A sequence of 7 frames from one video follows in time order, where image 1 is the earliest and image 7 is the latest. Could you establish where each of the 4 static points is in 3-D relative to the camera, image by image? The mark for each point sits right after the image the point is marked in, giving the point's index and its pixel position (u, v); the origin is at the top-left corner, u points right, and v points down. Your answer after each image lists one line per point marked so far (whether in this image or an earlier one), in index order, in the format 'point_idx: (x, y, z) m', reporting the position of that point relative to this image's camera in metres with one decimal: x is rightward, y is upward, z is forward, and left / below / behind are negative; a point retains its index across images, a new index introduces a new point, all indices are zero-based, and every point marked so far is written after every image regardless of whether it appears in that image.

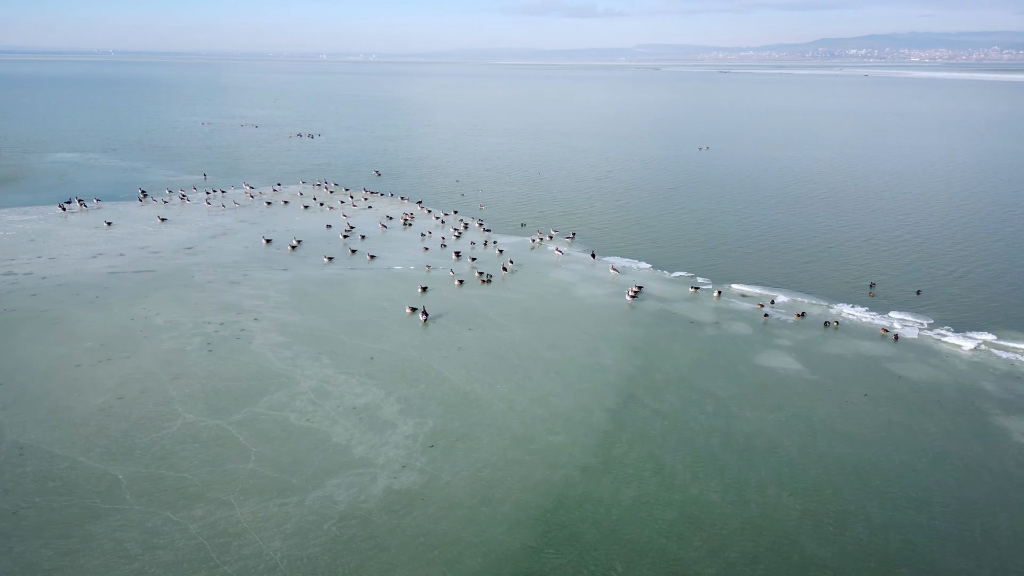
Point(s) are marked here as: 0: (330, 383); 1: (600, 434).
0: (-4.2, -2.1, +16.8) m
1: (+1.7, -2.8, +14.6) m
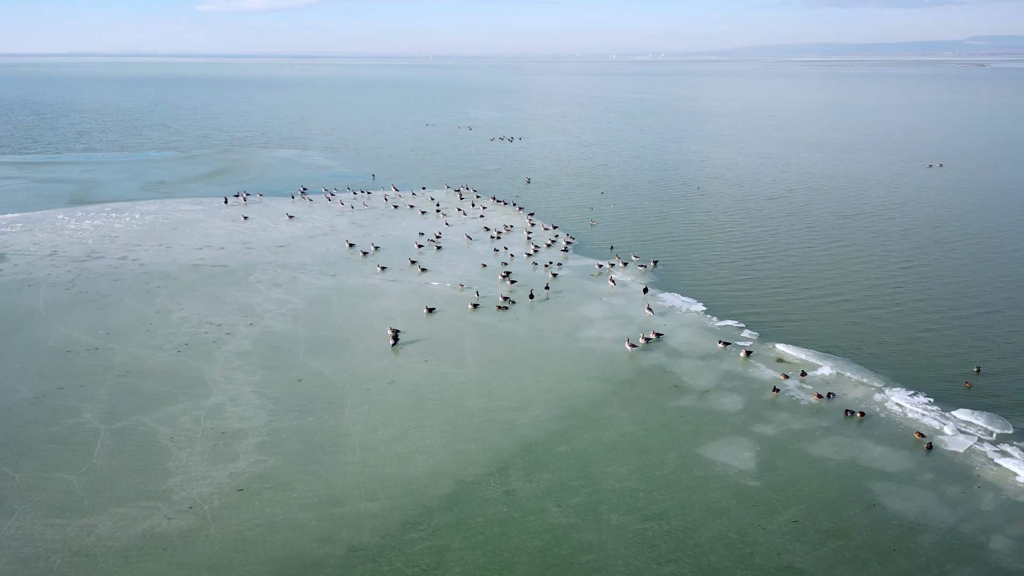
0: (-6.3, -2.5, +16.8) m
1: (-1.6, -3.7, +12.7) m
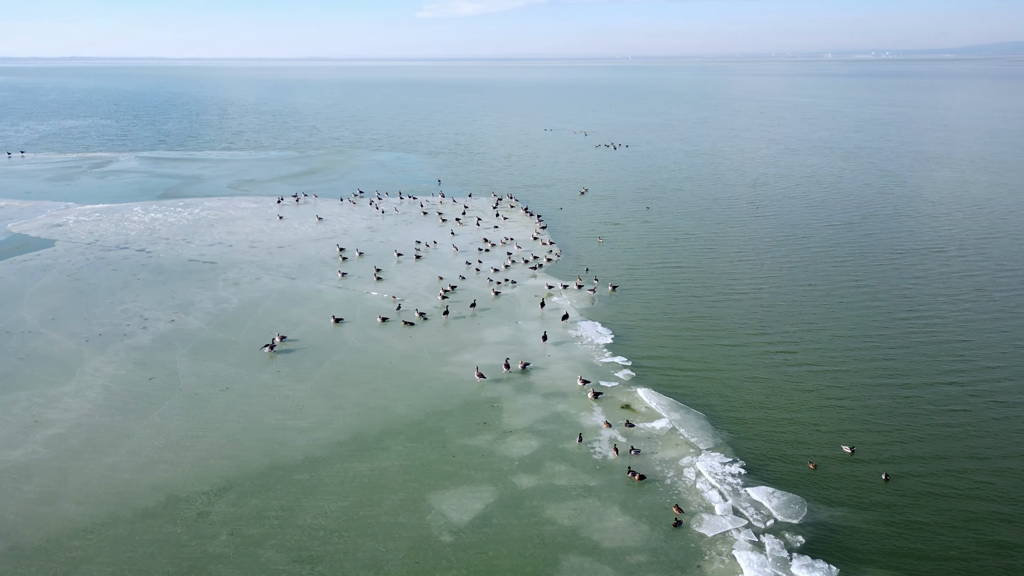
0: (-10.6, -2.5, +18.2) m
1: (-7.1, -4.0, +13.2) m
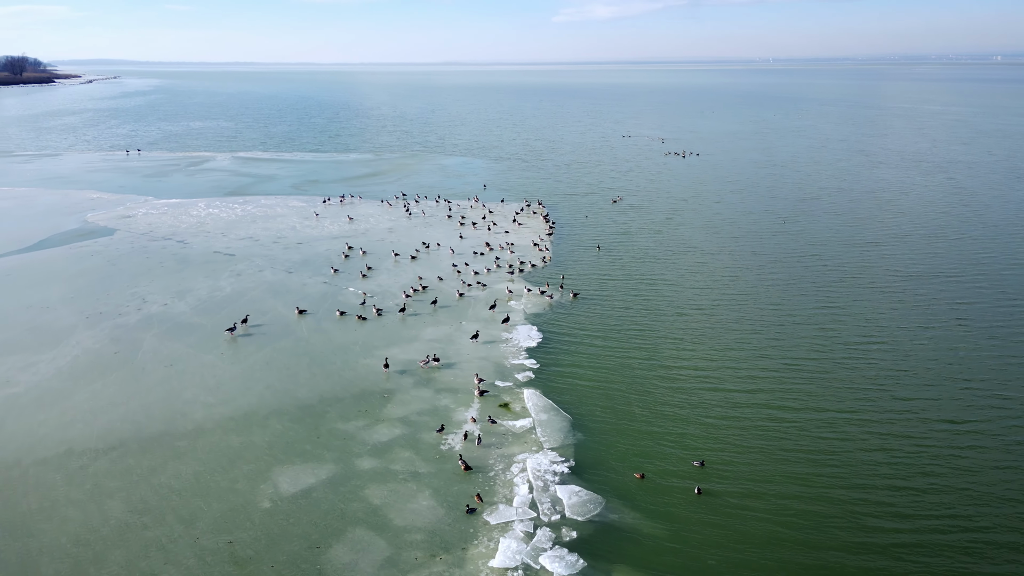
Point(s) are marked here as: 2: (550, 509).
0: (-13.1, -2.1, +21.3) m
1: (-10.5, -3.7, +15.8) m
2: (+0.7, -4.1, +14.1) m
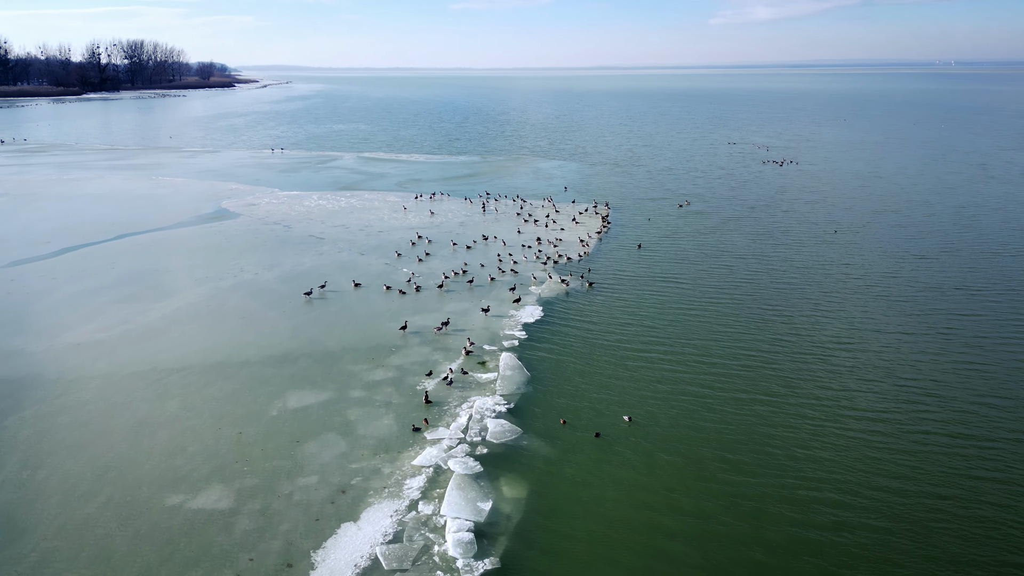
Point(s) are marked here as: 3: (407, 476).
0: (-13.0, -0.8, +27.7) m
1: (-11.6, -2.4, +21.8) m
2: (-0.8, -3.5, +18.0) m
3: (-2.3, -4.1, +16.3) m
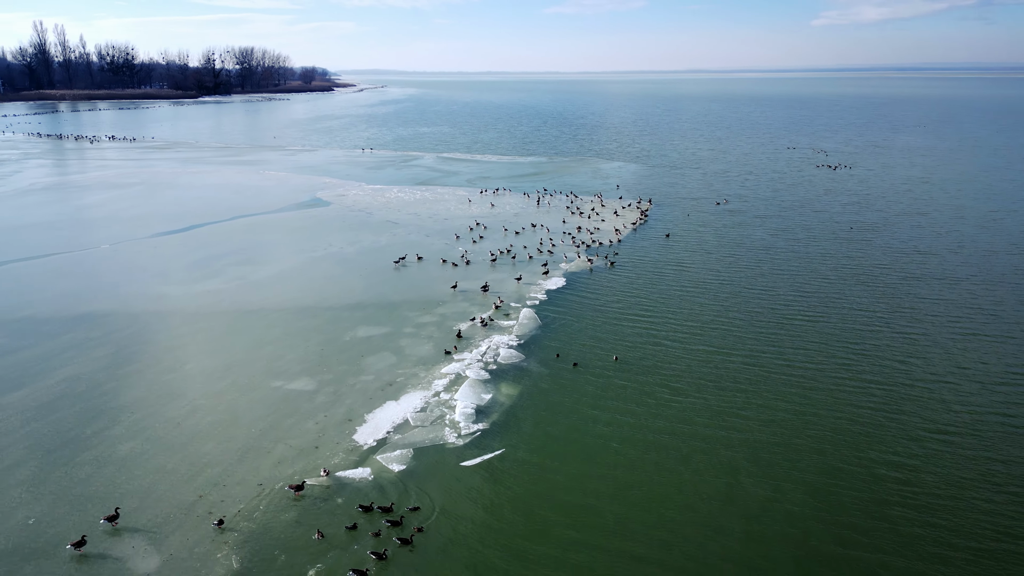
0: (-11.6, +0.8, +35.4) m
1: (-10.9, -0.8, +29.4) m
2: (-0.7, -2.3, +24.4) m
3: (-2.3, -2.7, +22.8) m
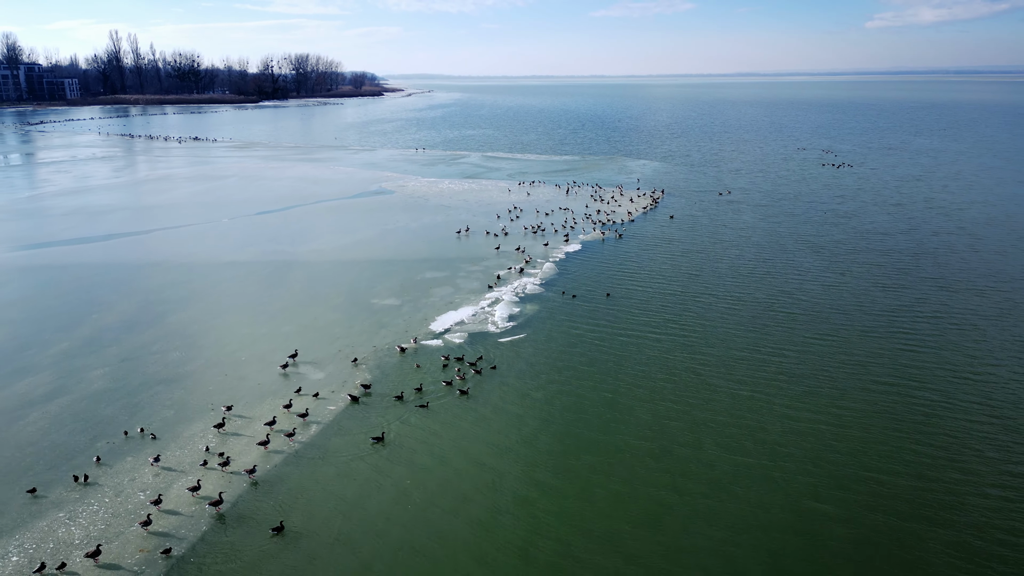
0: (-9.8, +3.1, +46.1) m
1: (-9.5, +1.4, +40.0) m
2: (+0.4, -0.1, +34.5) m
3: (-1.3, -0.6, +33.0) m
